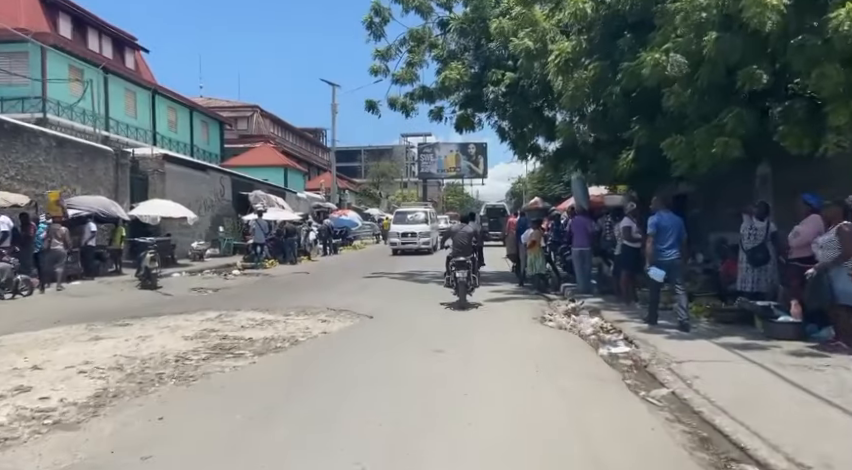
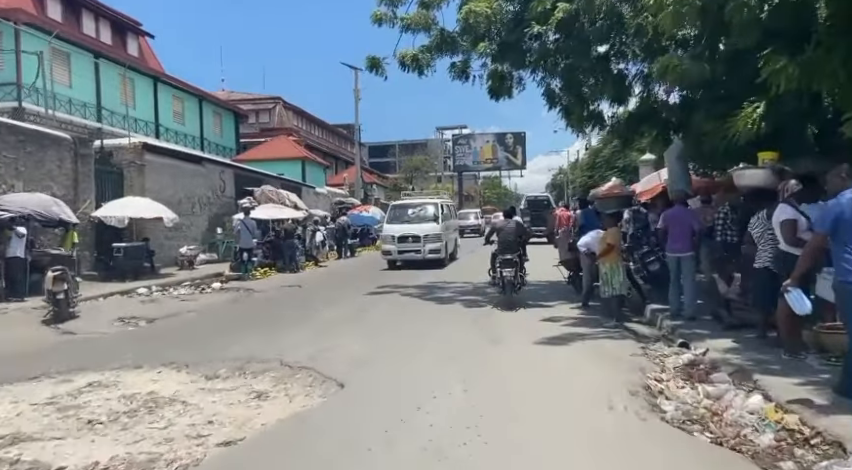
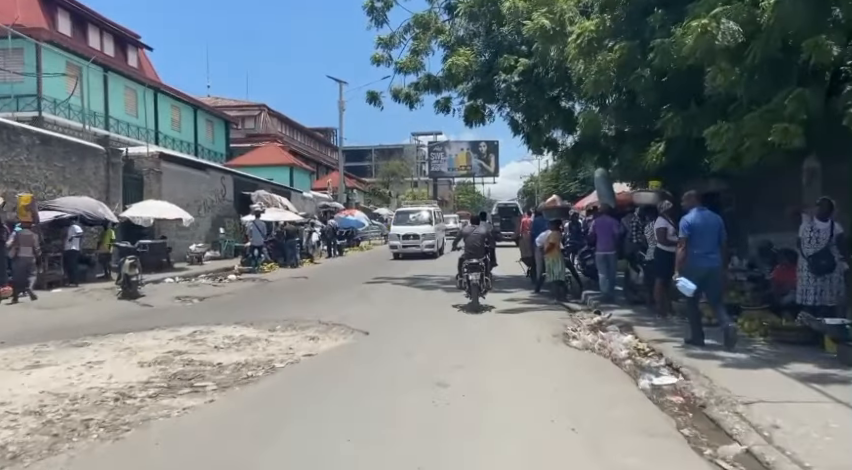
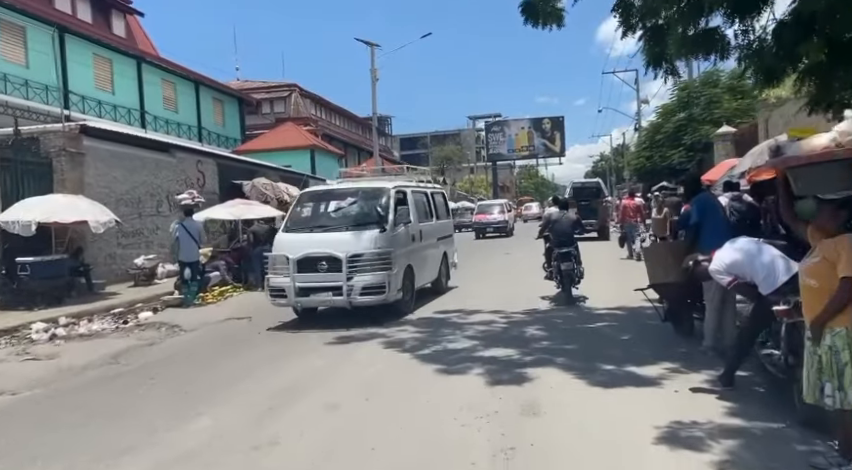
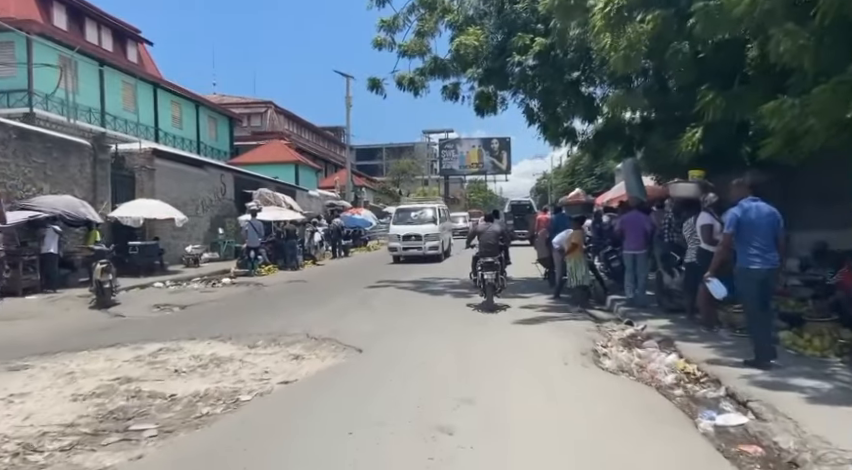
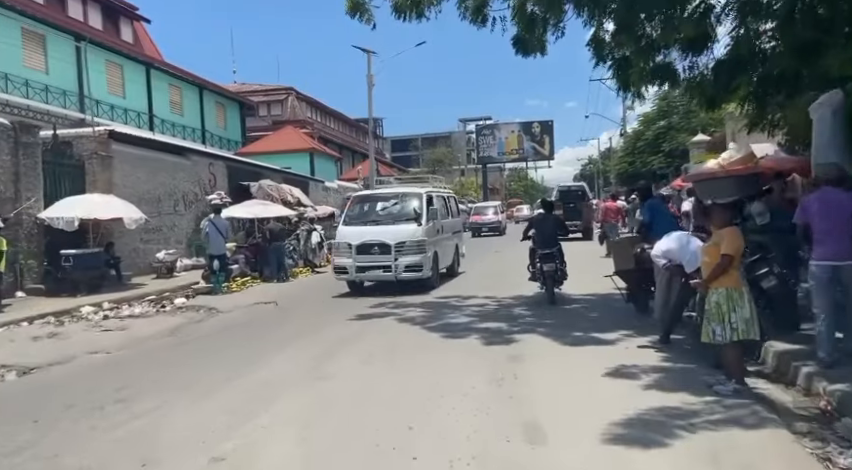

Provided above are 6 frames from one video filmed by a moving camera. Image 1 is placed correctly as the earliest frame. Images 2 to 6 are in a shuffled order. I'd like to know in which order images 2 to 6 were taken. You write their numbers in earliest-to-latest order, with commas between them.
3, 5, 2, 6, 4
